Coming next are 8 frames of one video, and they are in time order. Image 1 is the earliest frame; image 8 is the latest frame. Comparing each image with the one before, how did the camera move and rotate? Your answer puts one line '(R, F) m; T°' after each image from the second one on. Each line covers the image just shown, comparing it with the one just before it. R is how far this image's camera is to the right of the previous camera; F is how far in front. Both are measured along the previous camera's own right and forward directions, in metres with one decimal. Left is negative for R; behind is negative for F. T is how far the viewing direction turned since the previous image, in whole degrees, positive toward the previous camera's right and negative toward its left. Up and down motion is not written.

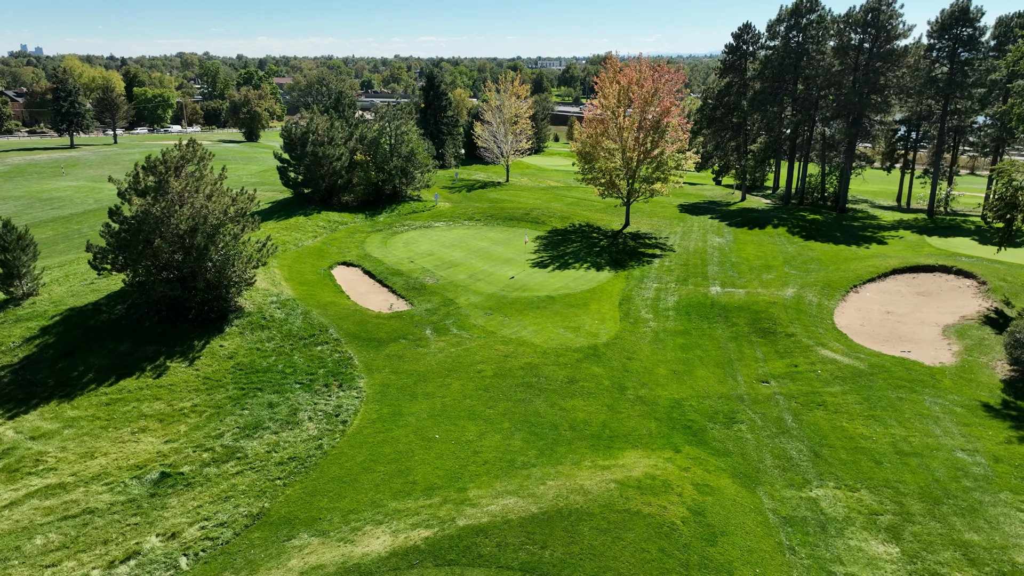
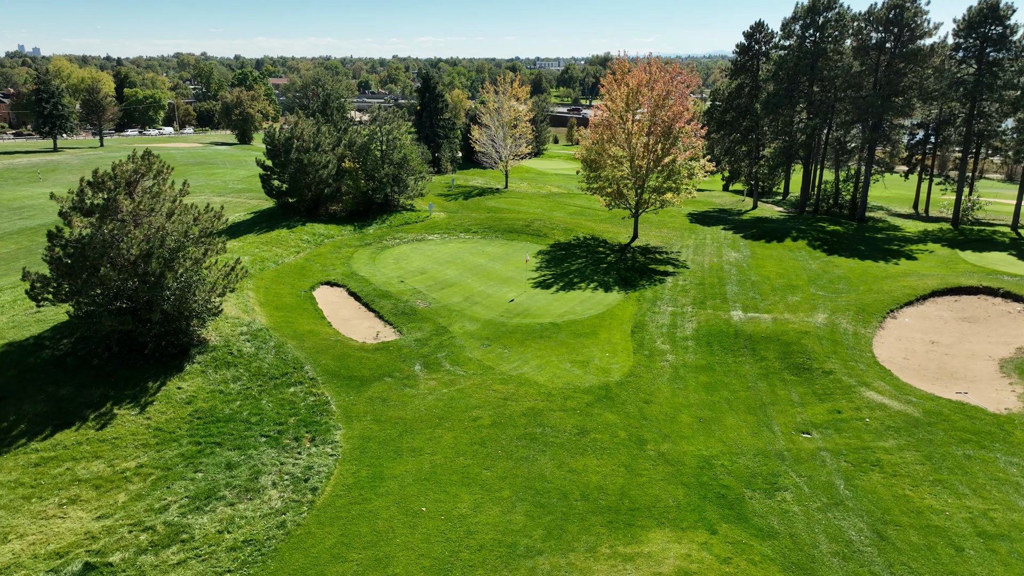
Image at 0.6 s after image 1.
(0.0, +2.6) m; 0°
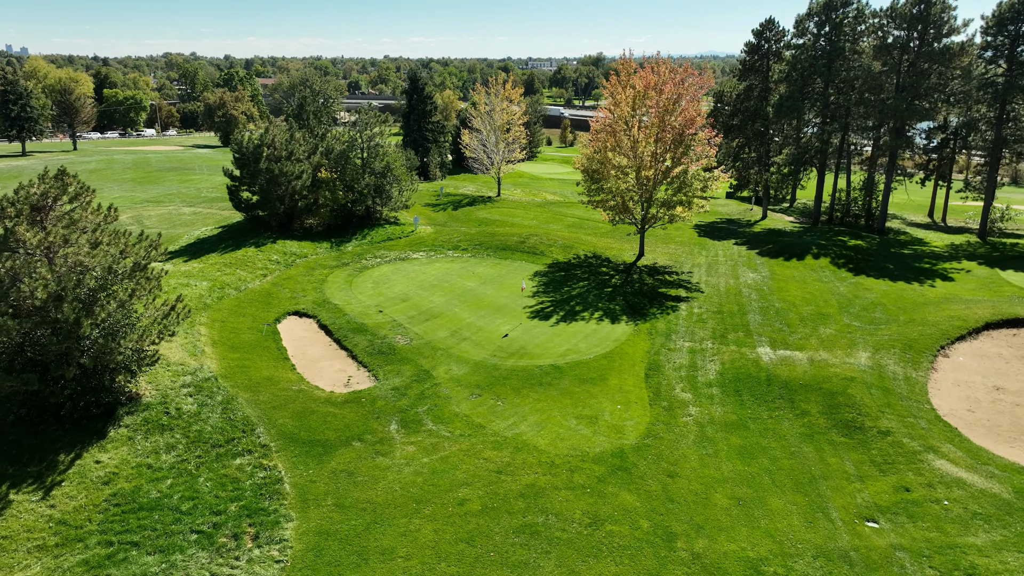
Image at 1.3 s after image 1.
(0.0, +3.3) m; +1°
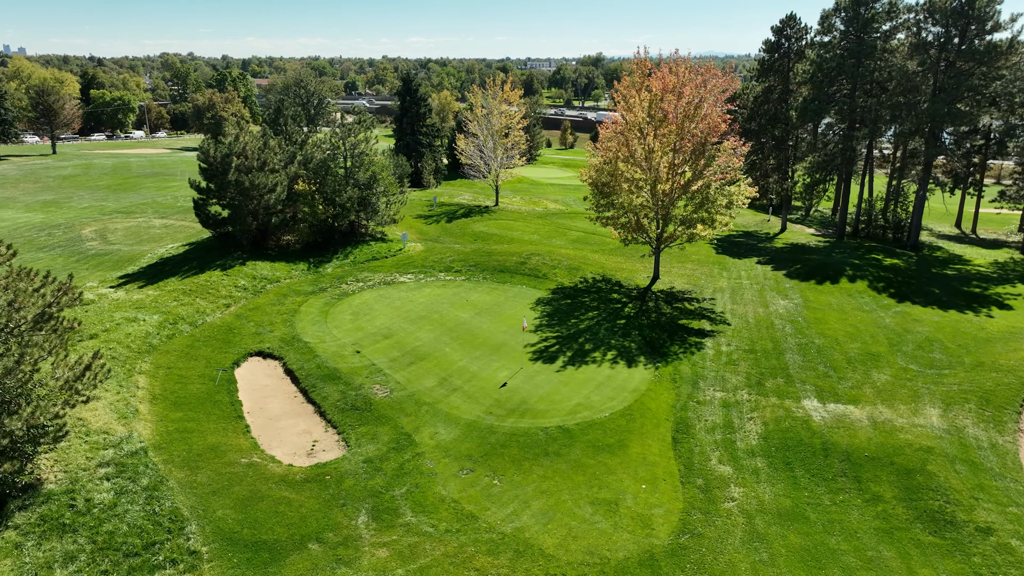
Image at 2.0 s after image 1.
(0.0, +3.4) m; 0°
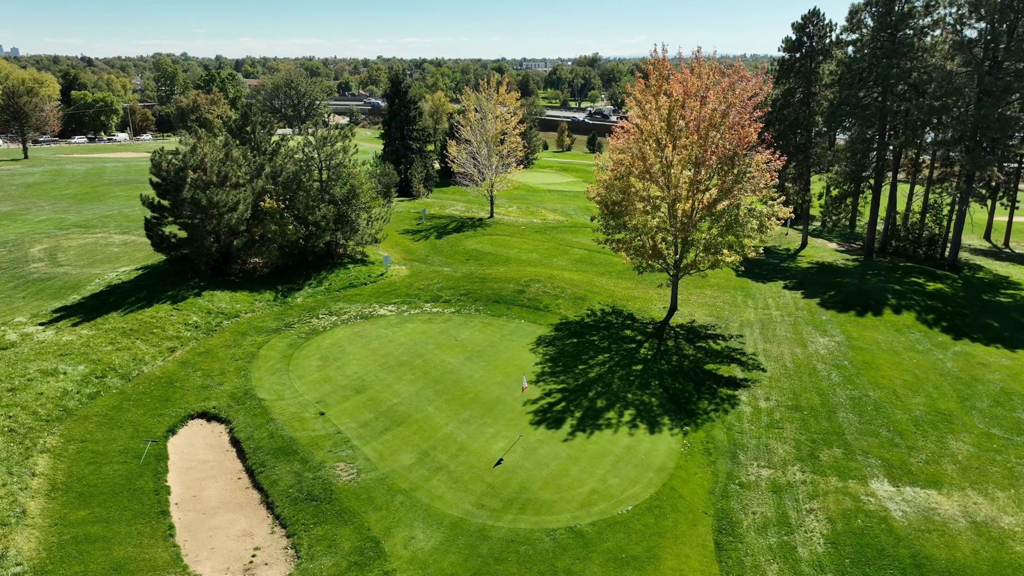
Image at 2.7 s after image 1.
(0.0, +3.6) m; 0°
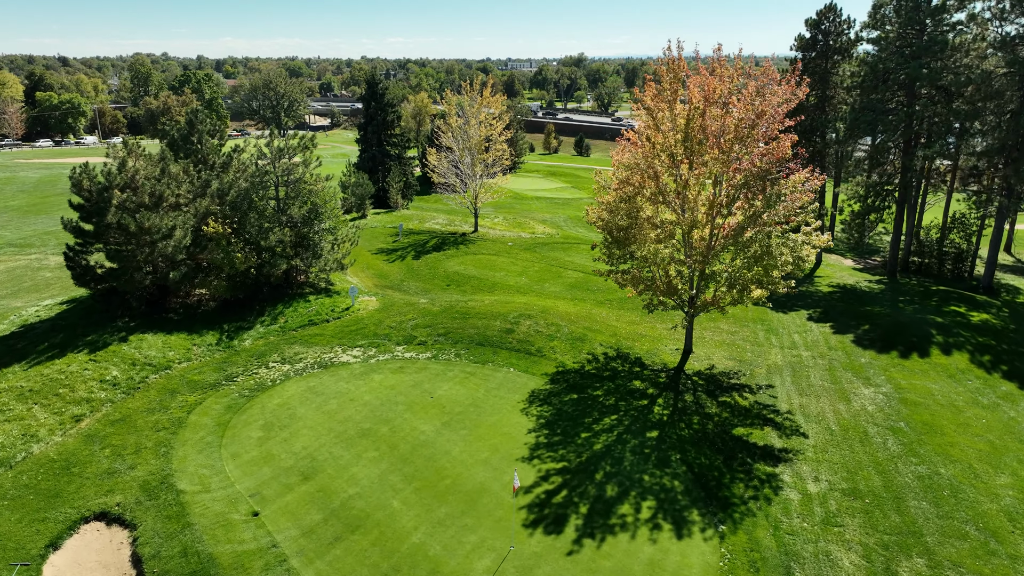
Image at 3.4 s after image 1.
(0.0, +3.7) m; +1°
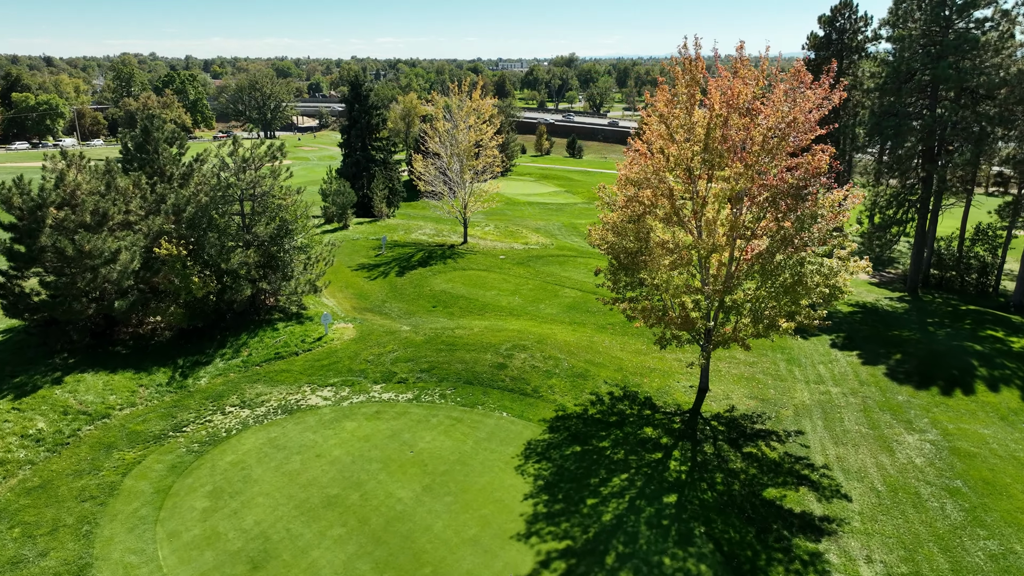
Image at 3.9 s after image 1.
(0.0, +2.5) m; +1°
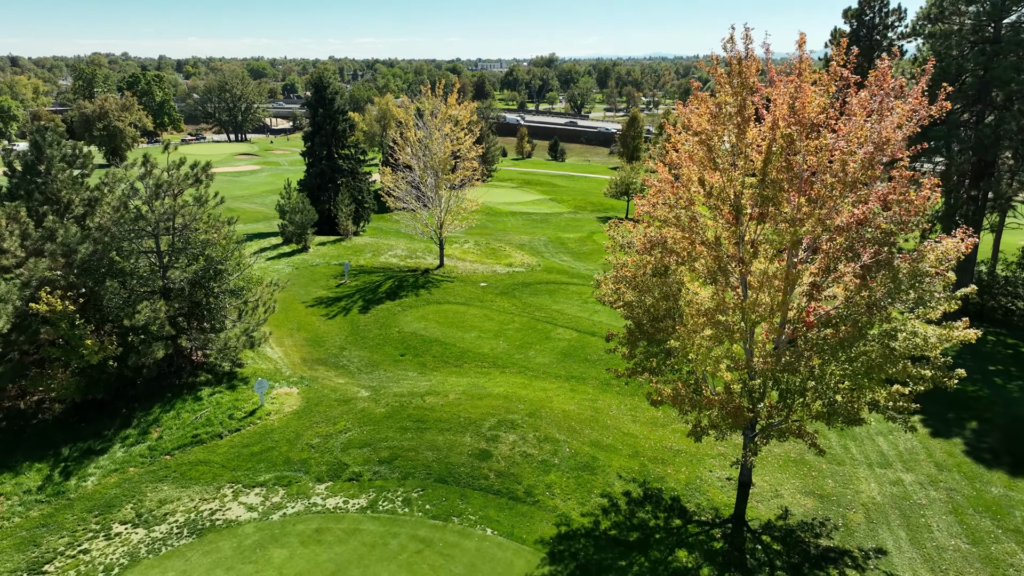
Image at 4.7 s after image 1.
(-0.1, +4.3) m; +2°
